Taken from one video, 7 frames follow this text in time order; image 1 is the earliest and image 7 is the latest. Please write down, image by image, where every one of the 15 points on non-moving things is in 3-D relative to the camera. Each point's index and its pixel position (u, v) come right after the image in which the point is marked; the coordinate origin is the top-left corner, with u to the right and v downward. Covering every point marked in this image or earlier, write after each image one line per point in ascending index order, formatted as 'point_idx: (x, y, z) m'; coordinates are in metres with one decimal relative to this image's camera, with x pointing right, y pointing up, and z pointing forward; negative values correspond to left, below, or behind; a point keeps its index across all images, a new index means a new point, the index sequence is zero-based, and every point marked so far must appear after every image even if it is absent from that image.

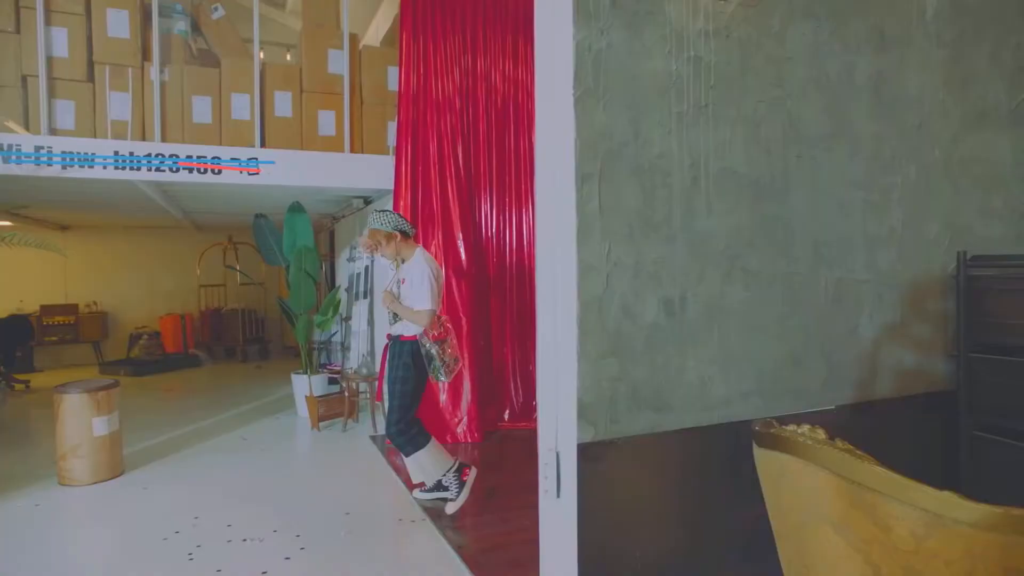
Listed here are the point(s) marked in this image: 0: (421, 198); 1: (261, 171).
0: (-0.6, +0.6, +4.7) m
1: (-1.5, +0.7, +4.2) m
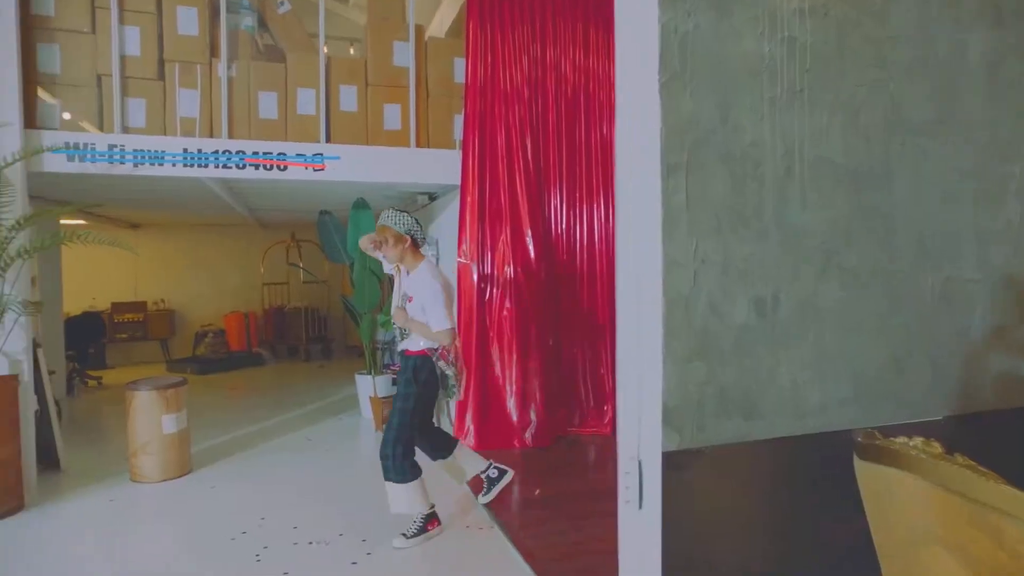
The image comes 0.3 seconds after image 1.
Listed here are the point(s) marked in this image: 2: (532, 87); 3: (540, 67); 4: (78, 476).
0: (-0.1, +0.7, +4.6) m
1: (-1.1, +0.7, +4.1) m
2: (+0.2, +1.4, +4.7) m
3: (+0.2, +1.5, +4.7) m
4: (-2.3, -1.0, +3.6) m
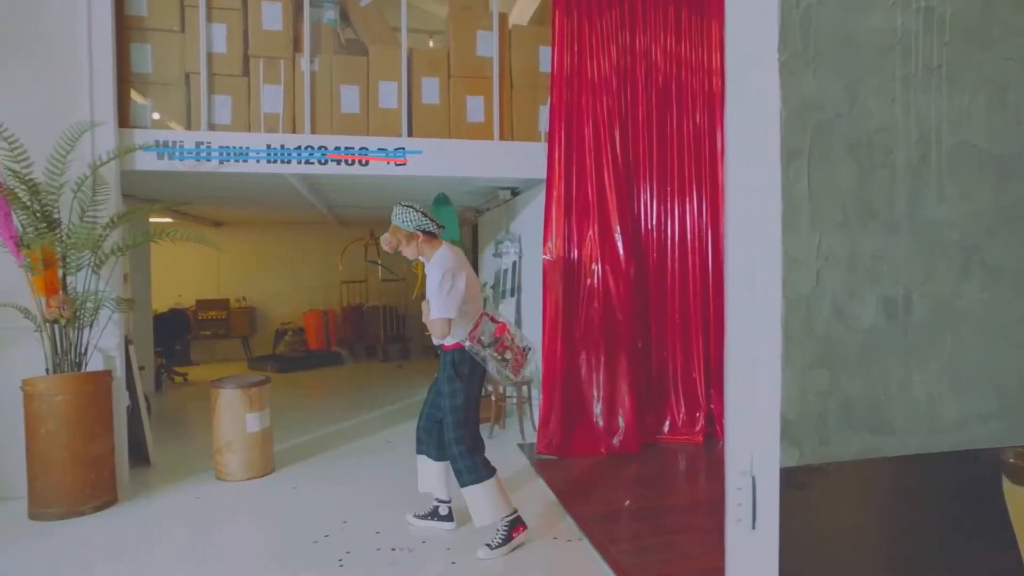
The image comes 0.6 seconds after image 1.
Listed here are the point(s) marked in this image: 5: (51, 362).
0: (+0.4, +0.7, +4.4) m
1: (-0.6, +0.7, +4.0) m
2: (+0.7, +1.4, +4.5) m
3: (+0.8, +1.5, +4.5) m
4: (-1.9, -1.0, +3.7) m
5: (-2.1, -0.3, +3.1) m
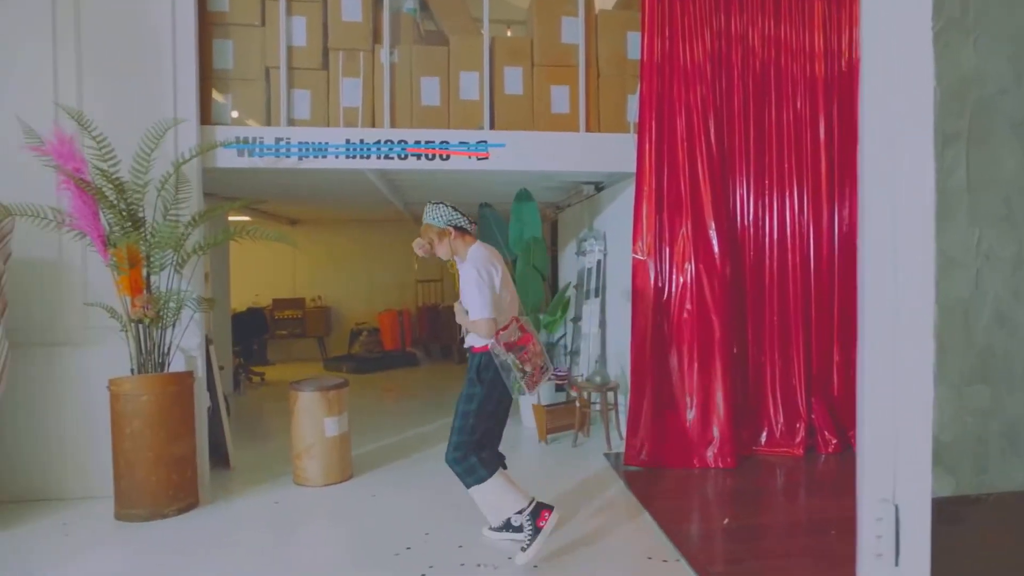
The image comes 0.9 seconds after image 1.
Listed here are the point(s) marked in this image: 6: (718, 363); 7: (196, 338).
0: (+0.9, +0.7, +4.1) m
1: (-0.1, +0.7, +3.8) m
2: (+1.3, +1.4, +4.2) m
3: (+1.3, +1.5, +4.2) m
4: (-1.4, -1.0, +3.6) m
5: (-1.7, -0.3, +3.1) m
6: (+1.3, -0.5, +4.2) m
7: (-1.6, -0.2, +3.3) m
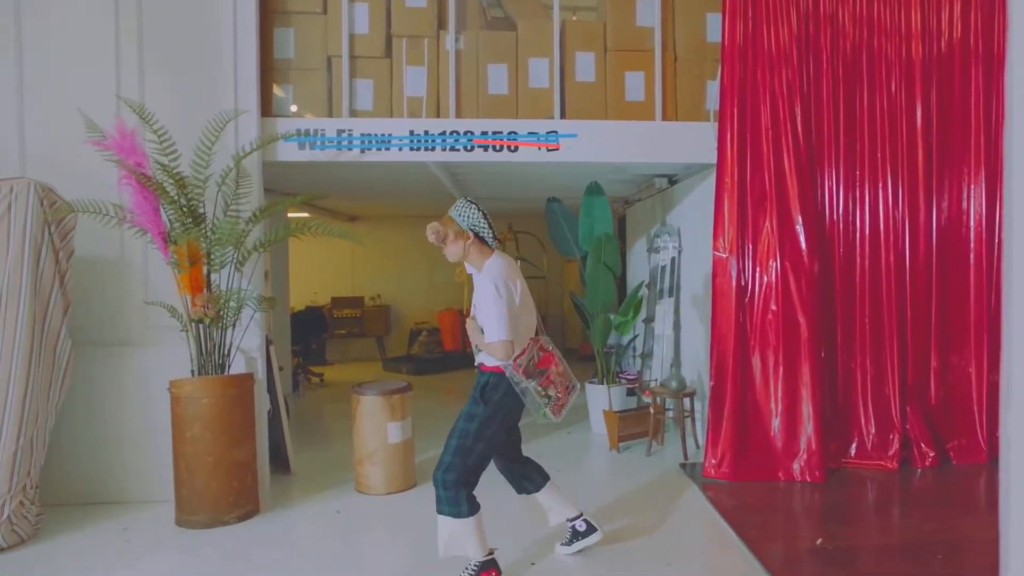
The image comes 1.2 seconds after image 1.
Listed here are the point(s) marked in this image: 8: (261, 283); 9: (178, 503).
0: (+1.3, +0.7, +3.8) m
1: (+0.3, +0.7, +3.6) m
2: (+1.7, +1.4, +3.9) m
3: (+1.7, +1.5, +3.8) m
4: (-1.0, -1.0, +3.5) m
5: (-1.4, -0.3, +2.9) m
6: (+1.7, -0.5, +3.8) m
7: (-1.2, -0.2, +3.2) m
8: (-1.2, 0.0, +3.3) m
9: (-1.4, -0.9, +2.9) m
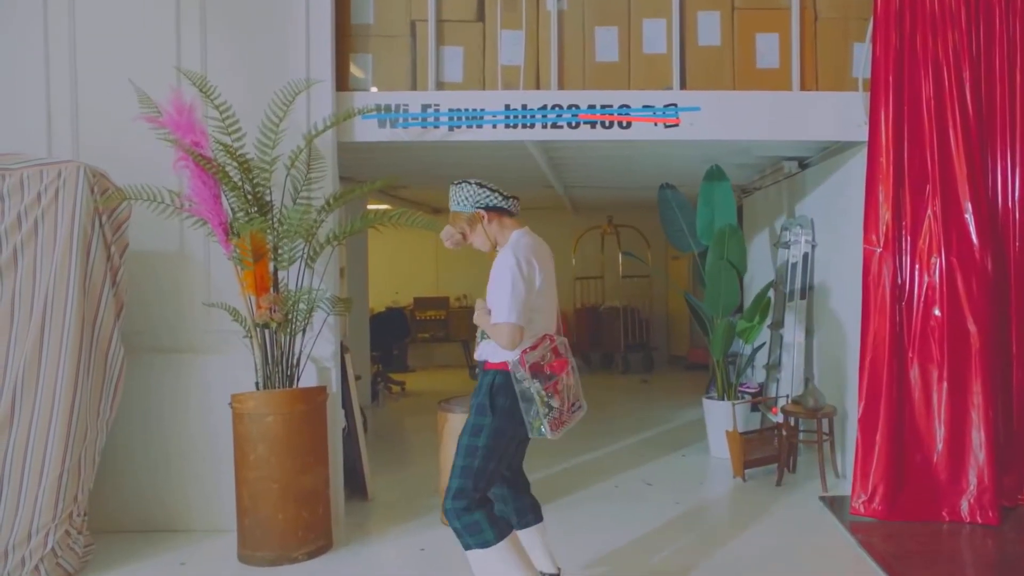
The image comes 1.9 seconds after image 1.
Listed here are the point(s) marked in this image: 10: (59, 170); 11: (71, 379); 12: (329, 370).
0: (+1.8, +0.7, +3.1) m
1: (+0.7, +0.7, +3.0) m
2: (+2.2, +1.4, +3.1) m
3: (+2.2, +1.5, +3.1) m
4: (-0.6, -1.0, +3.0) m
5: (-0.9, -0.3, +2.5) m
6: (+2.2, -0.5, +3.1) m
7: (-0.8, -0.2, +2.8) m
8: (-0.7, 0.0, +2.9) m
9: (-1.0, -0.9, +2.5) m
10: (-1.6, +0.4, +2.3) m
11: (-1.5, -0.3, +2.3) m
12: (-0.8, -0.3, +2.8) m
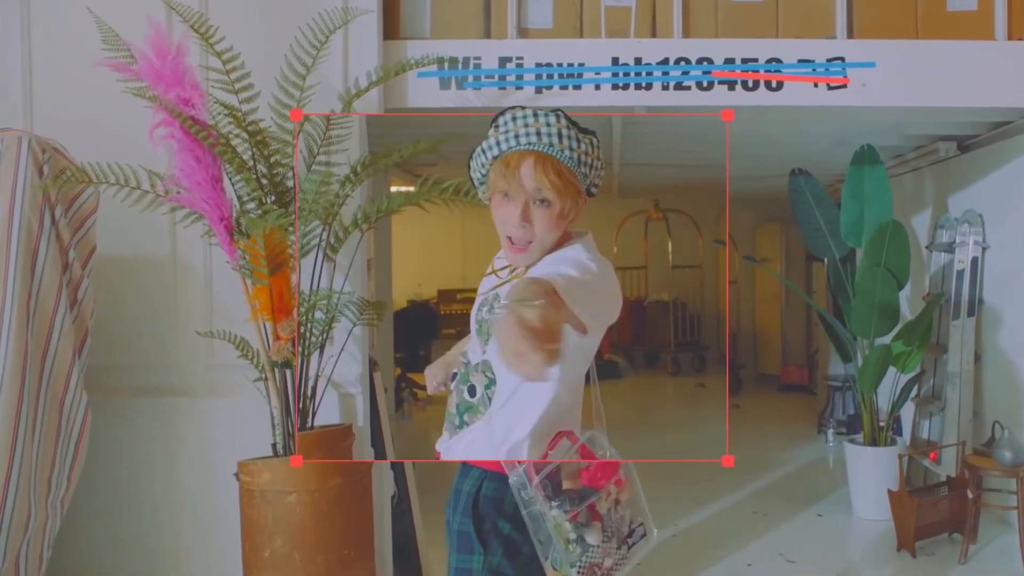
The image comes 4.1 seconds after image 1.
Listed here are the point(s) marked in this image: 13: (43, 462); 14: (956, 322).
0: (+2.2, +0.6, +2.3) m
1: (+1.1, +0.7, +2.2) m
2: (+2.5, +1.3, +2.2) m
3: (+2.6, +1.4, +2.2) m
4: (-0.2, -1.0, +2.3) m
5: (-0.6, -0.4, +1.8) m
6: (+2.5, -0.5, +2.2) m
7: (-0.4, -0.3, +2.1) m
8: (-0.4, 0.0, +2.1) m
9: (-0.7, -1.0, +1.8) m
10: (-1.2, +0.4, +1.6) m
11: (-1.2, -0.4, +1.6) m
12: (-0.4, -0.4, +2.1) m
13: (-1.2, -0.4, +1.7) m
14: (+2.0, -0.2, +3.0) m
